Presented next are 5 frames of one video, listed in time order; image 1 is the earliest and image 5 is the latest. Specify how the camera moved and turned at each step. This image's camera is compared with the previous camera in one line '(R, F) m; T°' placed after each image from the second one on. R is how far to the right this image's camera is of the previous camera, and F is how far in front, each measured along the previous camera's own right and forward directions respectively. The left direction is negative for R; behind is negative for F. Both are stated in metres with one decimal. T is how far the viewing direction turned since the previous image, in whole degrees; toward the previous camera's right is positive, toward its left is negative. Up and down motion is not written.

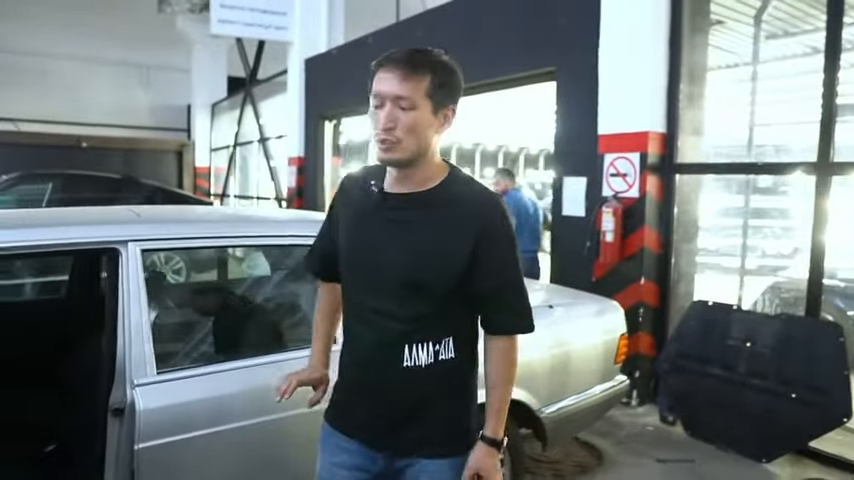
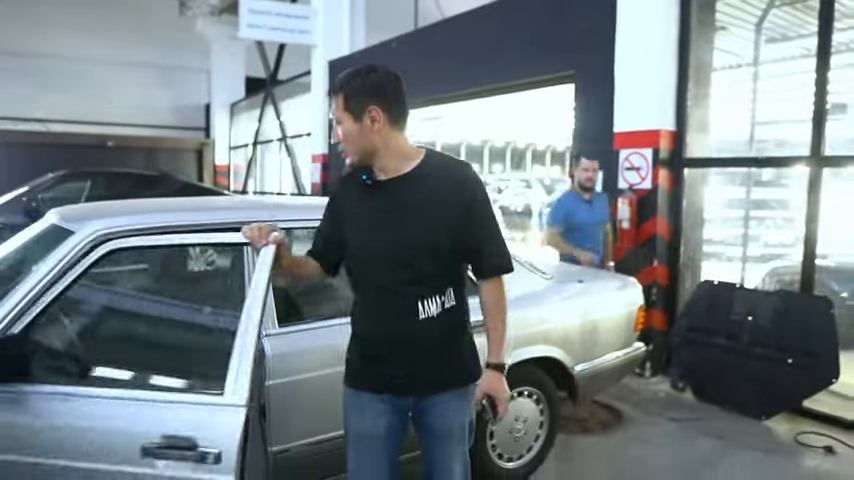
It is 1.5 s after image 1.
(-0.2, -0.5) m; 0°
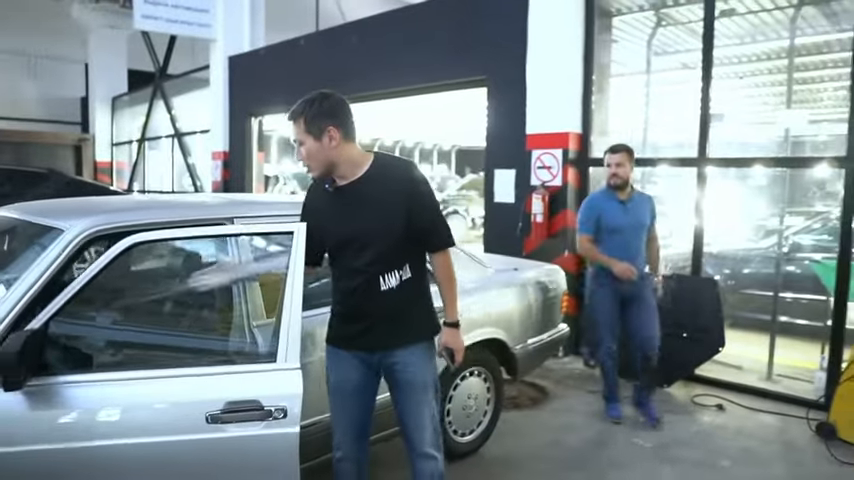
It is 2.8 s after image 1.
(-0.4, -0.2) m; +10°
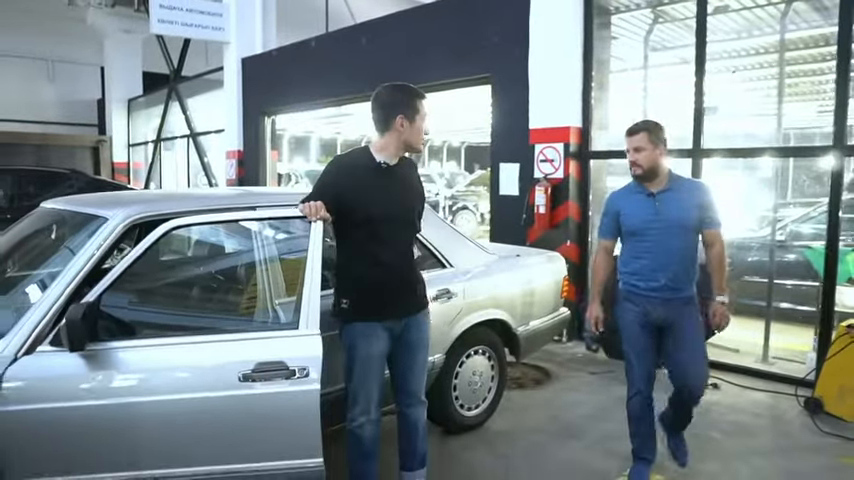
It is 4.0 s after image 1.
(0.0, -0.3) m; -1°
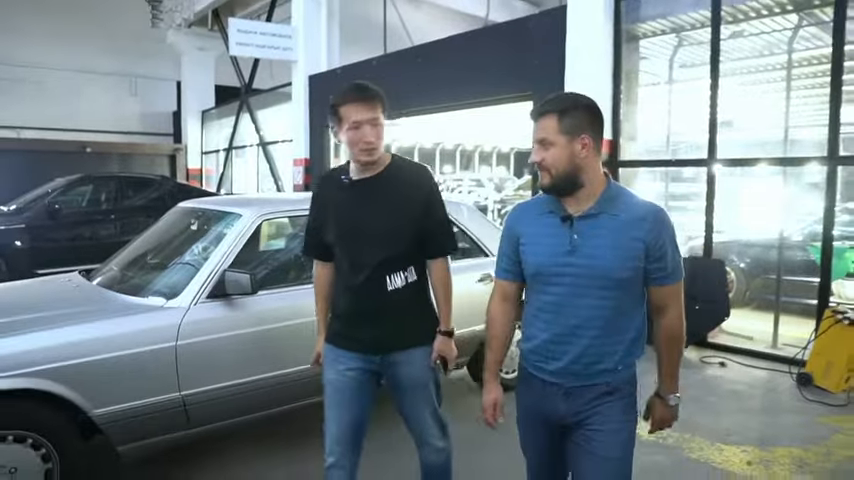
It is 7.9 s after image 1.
(0.0, -0.9) m; -4°
